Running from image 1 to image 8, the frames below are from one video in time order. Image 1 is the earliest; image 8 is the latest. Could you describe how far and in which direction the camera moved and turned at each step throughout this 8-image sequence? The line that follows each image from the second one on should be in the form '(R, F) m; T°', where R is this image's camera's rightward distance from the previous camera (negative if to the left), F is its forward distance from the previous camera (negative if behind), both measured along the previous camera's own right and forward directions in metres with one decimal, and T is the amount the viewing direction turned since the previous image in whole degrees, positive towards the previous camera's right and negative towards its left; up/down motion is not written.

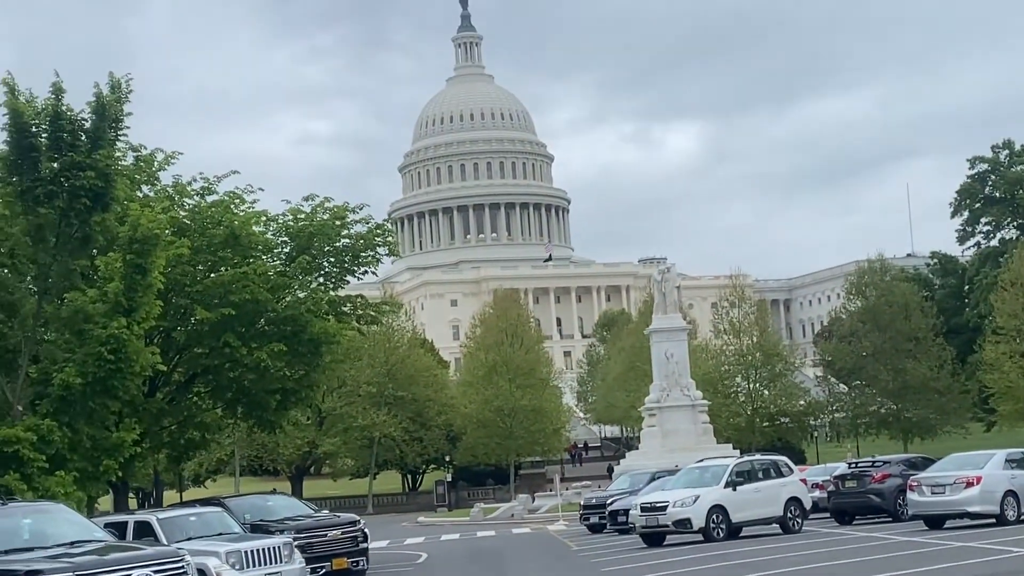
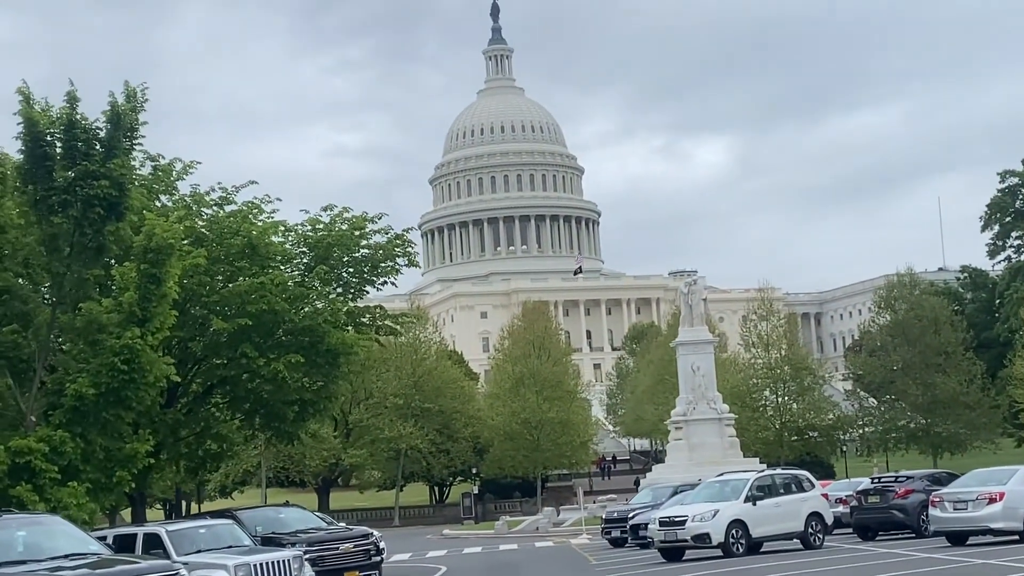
(+0.2, +0.2) m; -1°
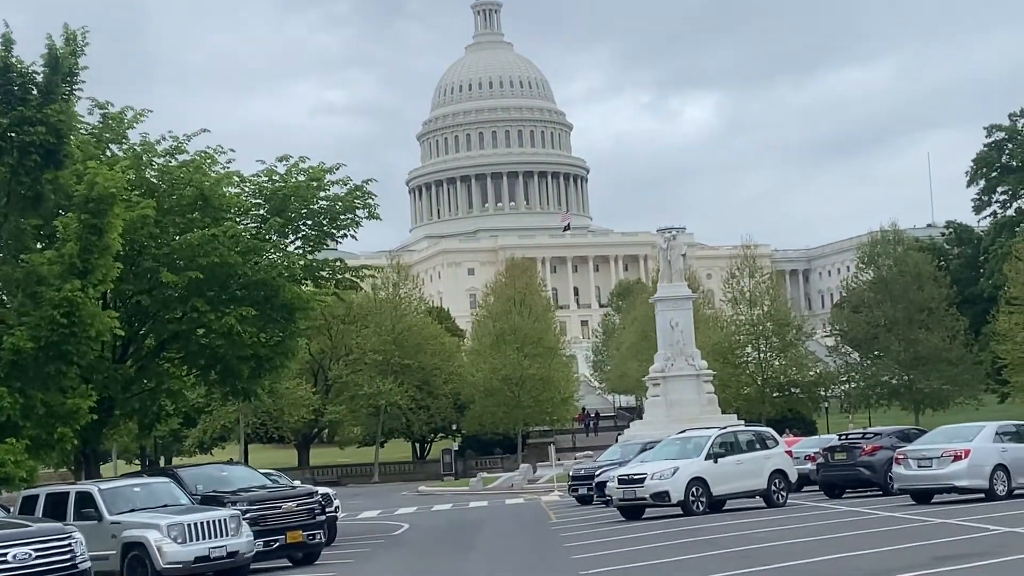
(+0.5, +0.7) m; 0°
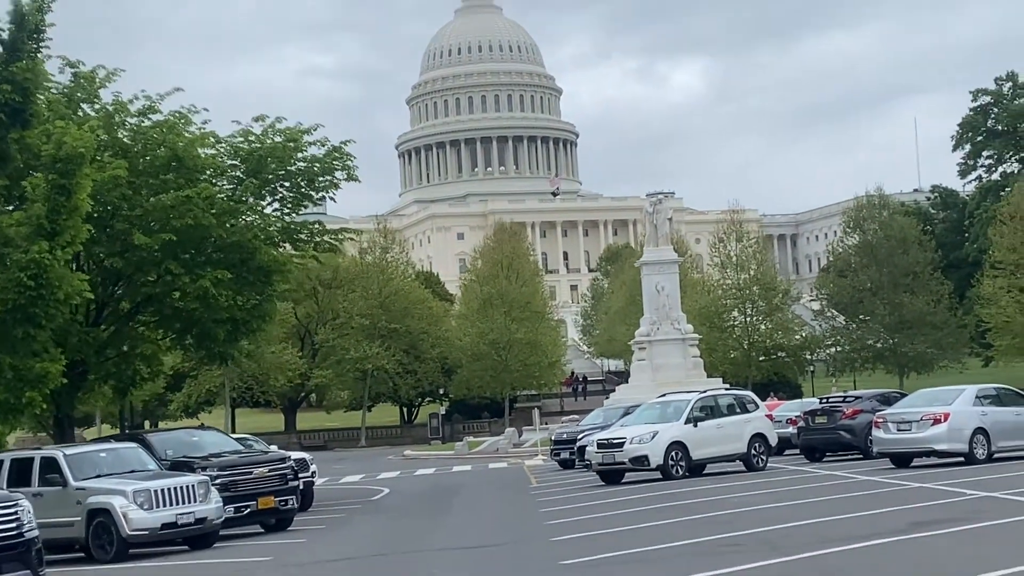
(+0.2, +0.4) m; 0°
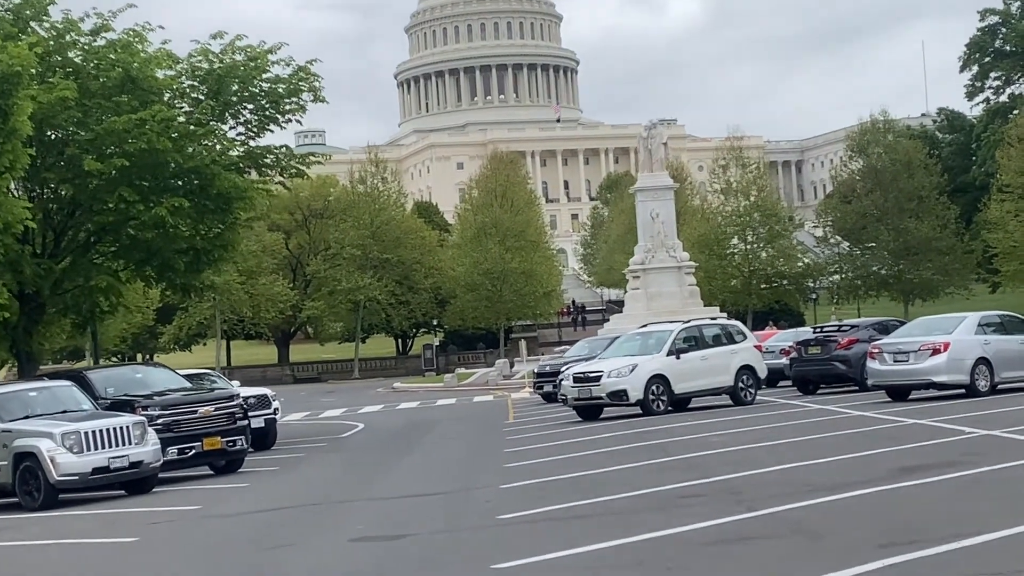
(+0.5, +1.6) m; 0°
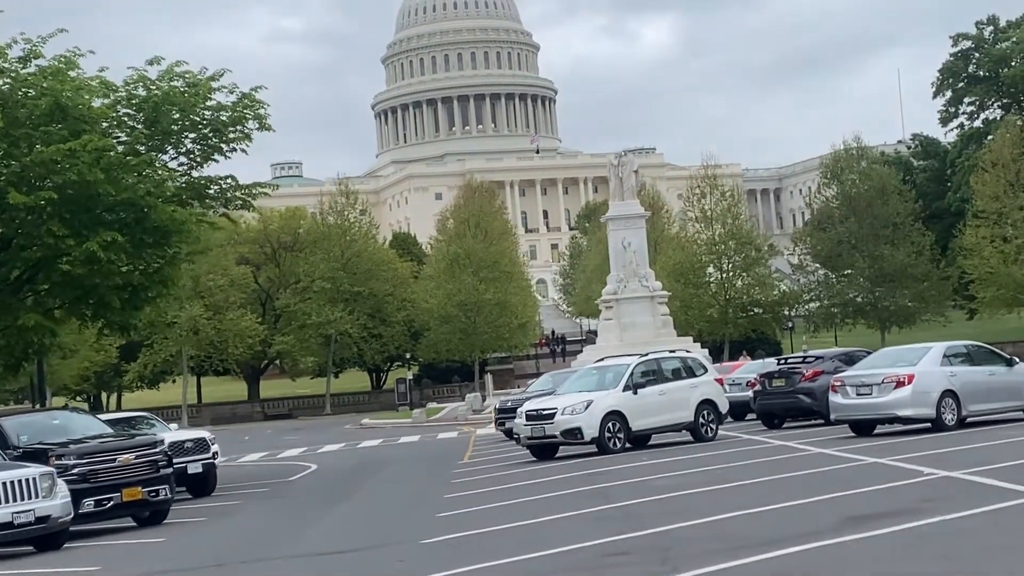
(+0.5, +1.2) m; +1°
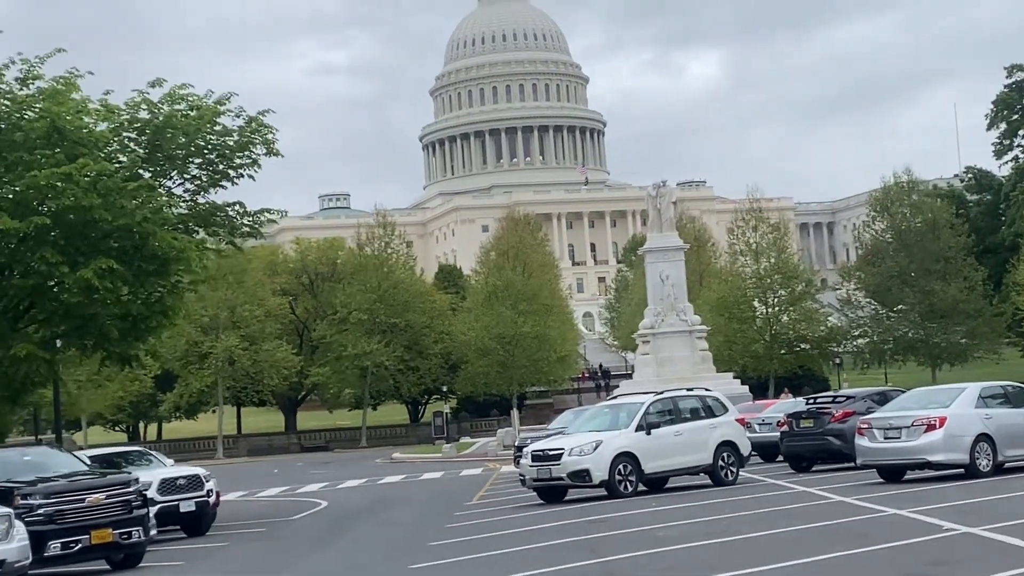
(+0.5, +1.2) m; -2°
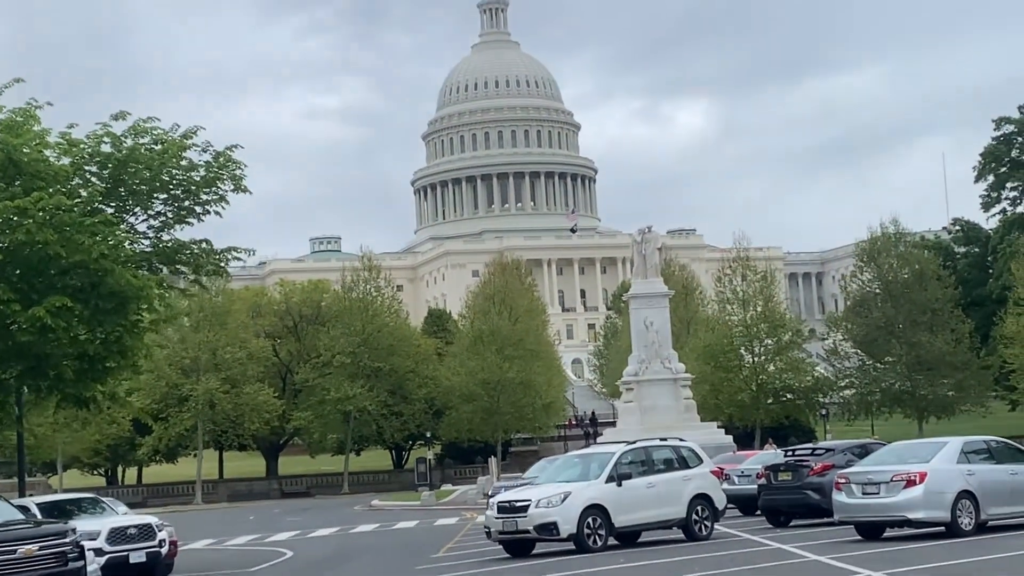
(+0.3, +0.9) m; 0°
